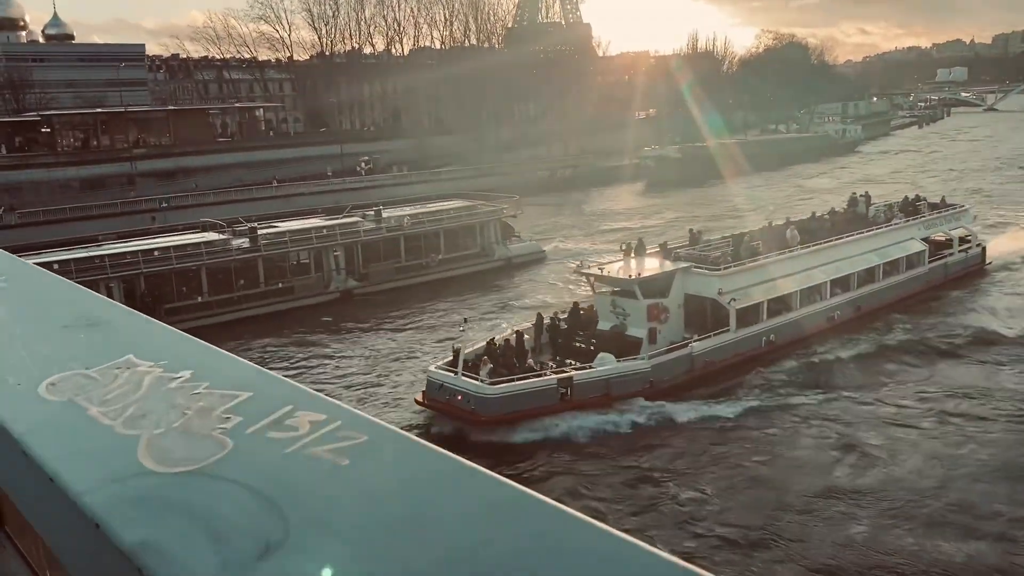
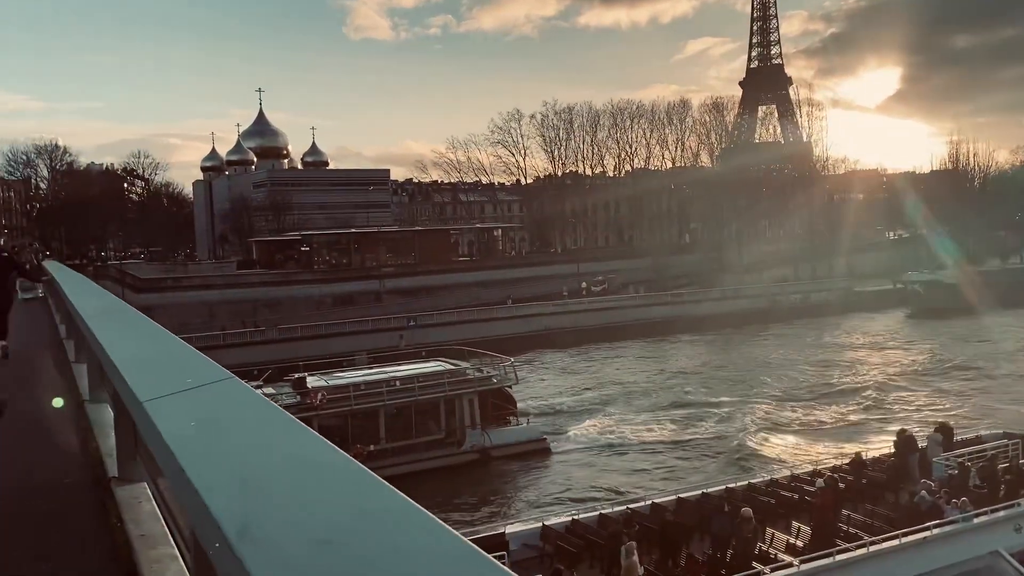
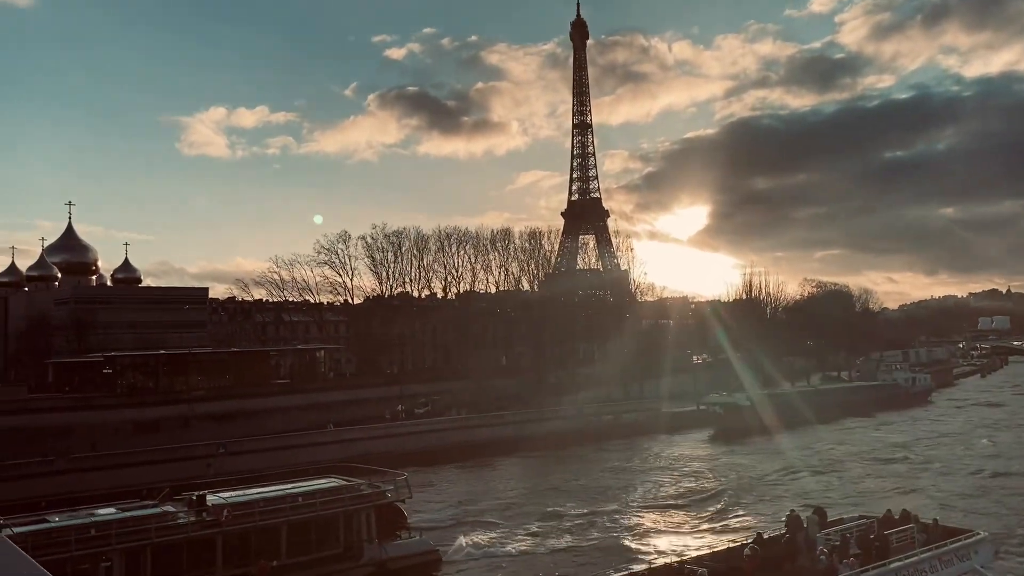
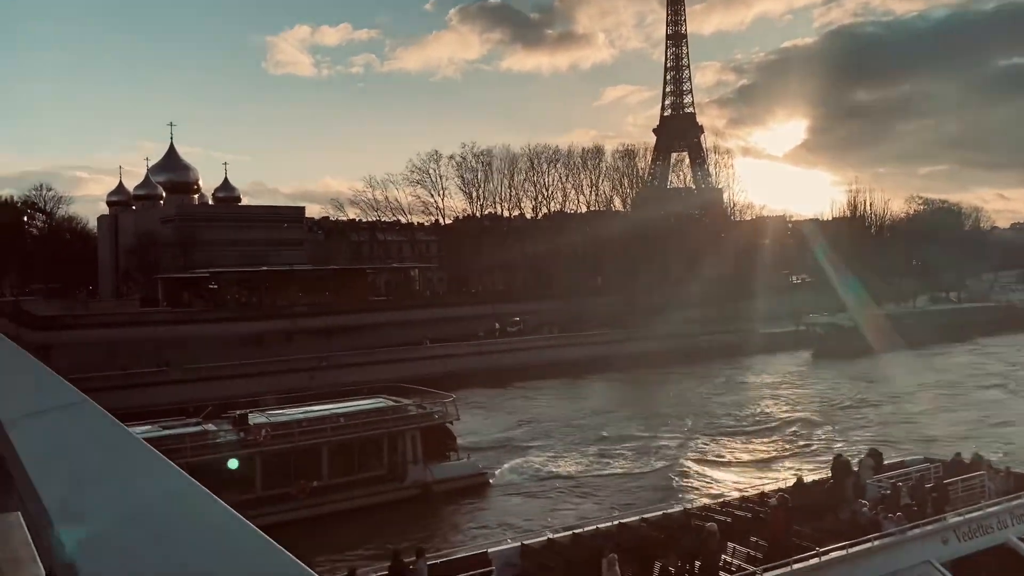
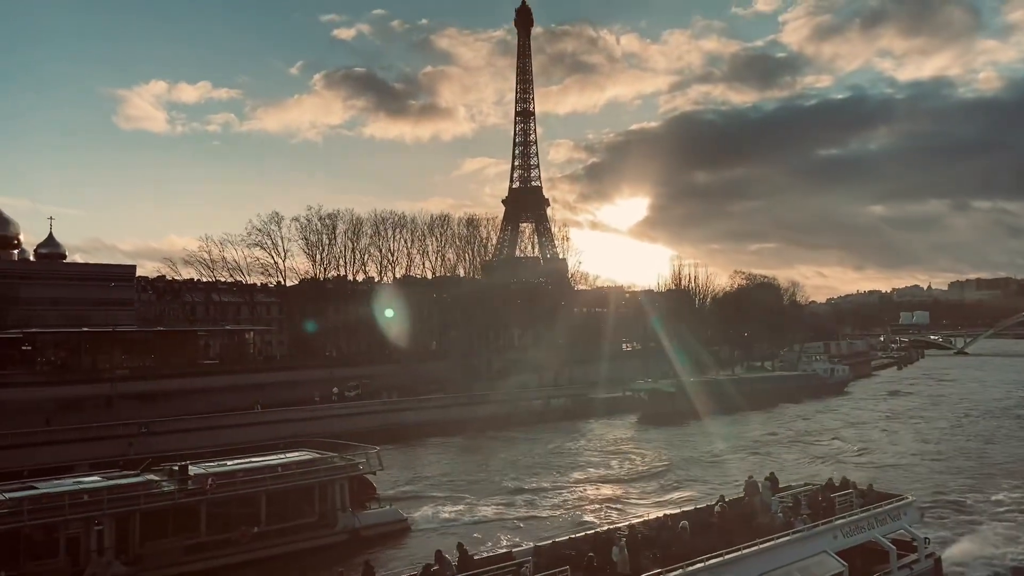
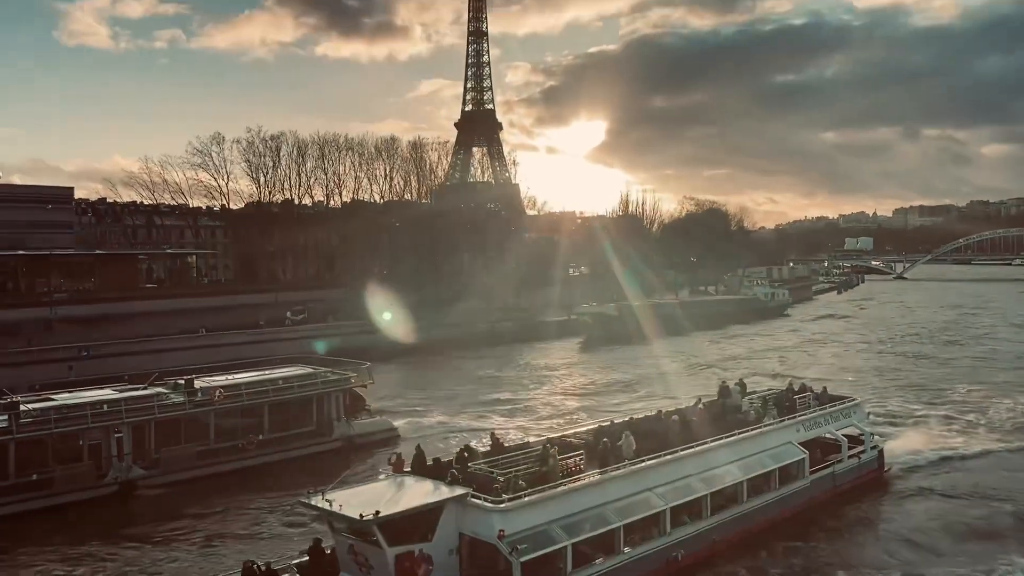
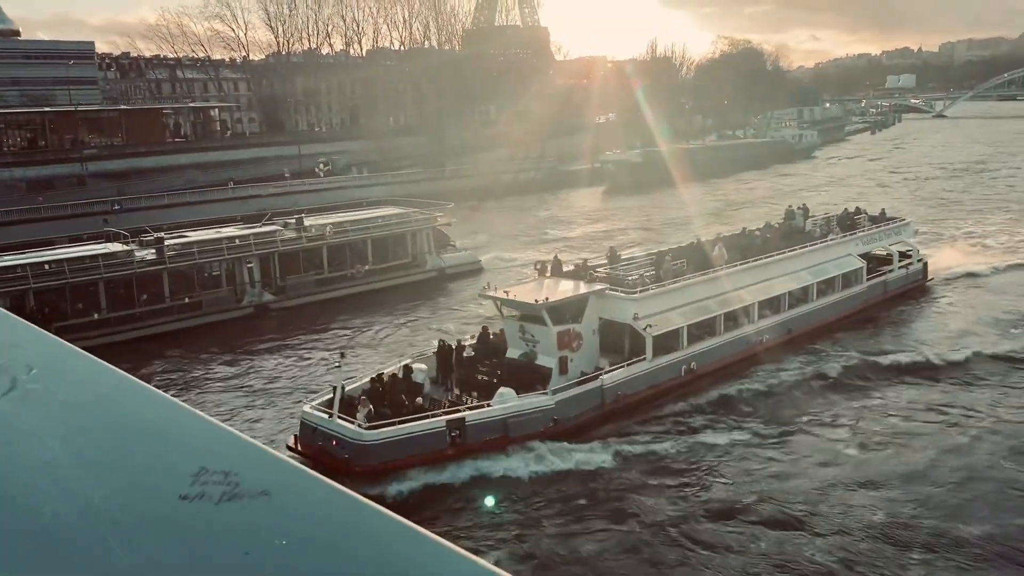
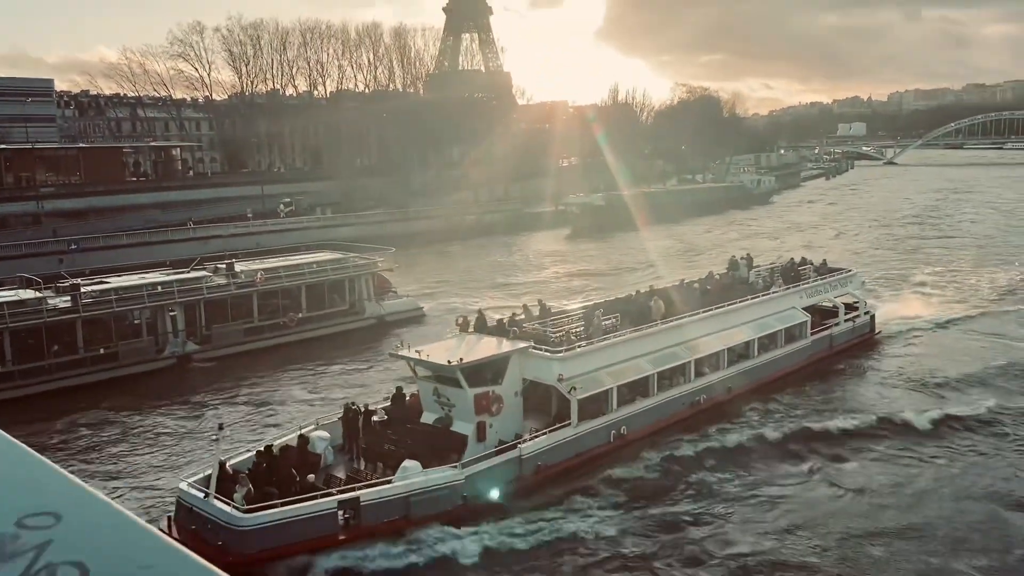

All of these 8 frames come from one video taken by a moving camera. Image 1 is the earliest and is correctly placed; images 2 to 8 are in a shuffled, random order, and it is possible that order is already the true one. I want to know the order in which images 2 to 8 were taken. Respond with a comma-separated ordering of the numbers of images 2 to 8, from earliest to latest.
7, 8, 6, 5, 3, 4, 2
